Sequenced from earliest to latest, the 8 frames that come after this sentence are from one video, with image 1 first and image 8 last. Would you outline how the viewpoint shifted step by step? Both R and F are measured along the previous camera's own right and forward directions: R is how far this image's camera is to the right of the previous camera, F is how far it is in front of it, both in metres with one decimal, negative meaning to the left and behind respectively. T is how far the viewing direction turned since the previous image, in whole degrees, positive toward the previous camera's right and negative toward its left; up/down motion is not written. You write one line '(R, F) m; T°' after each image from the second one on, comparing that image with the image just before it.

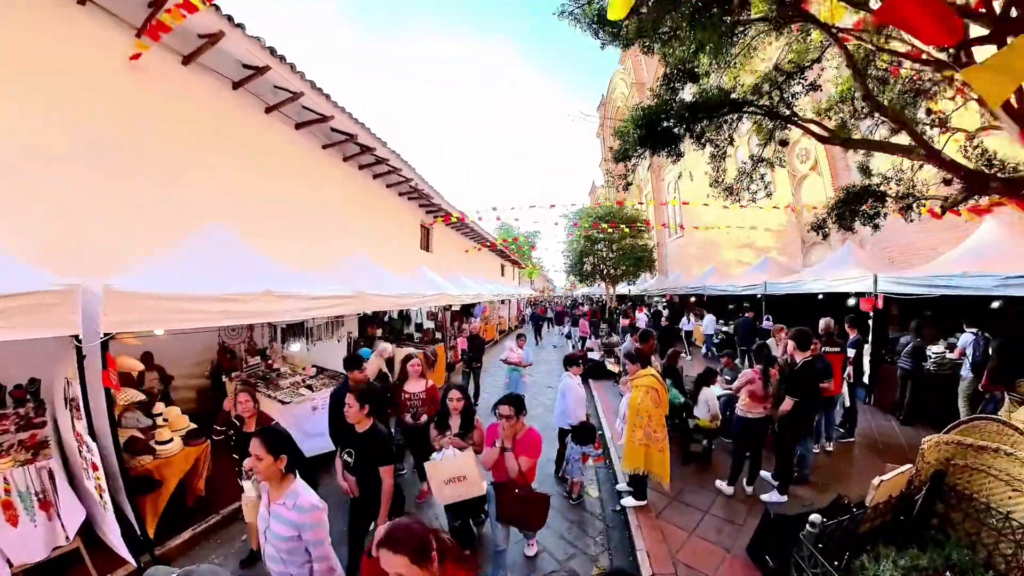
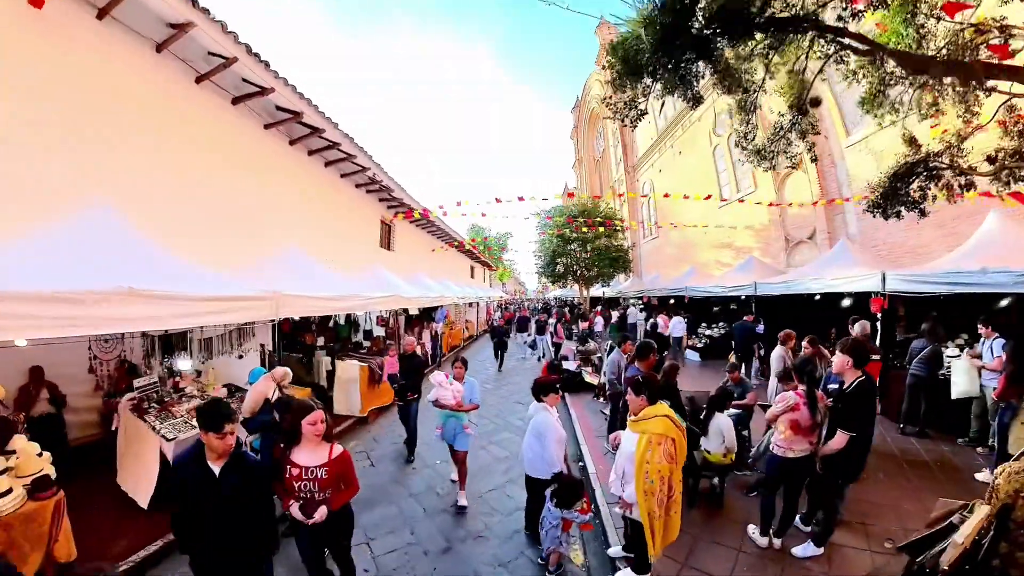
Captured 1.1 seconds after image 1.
(+0.1, +1.1) m; +3°
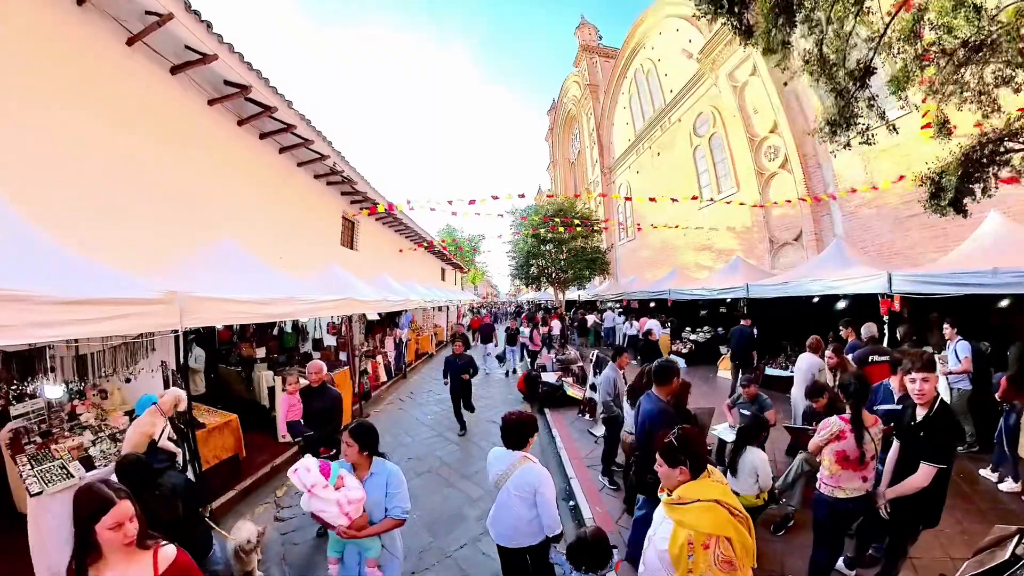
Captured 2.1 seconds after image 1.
(0.0, +0.8) m; +3°
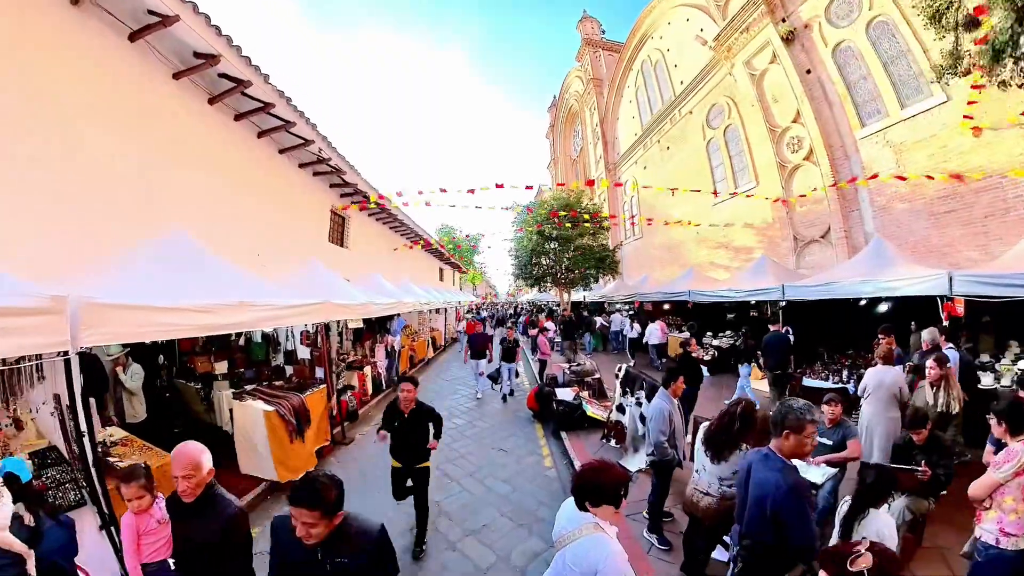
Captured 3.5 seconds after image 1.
(-0.1, +0.9) m; 0°
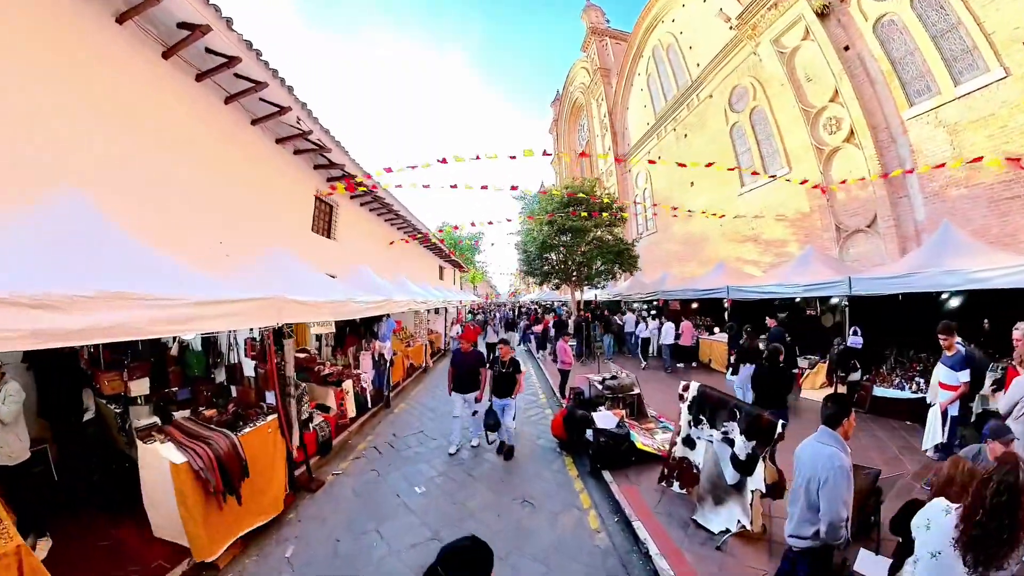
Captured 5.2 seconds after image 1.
(-0.2, +1.2) m; 0°
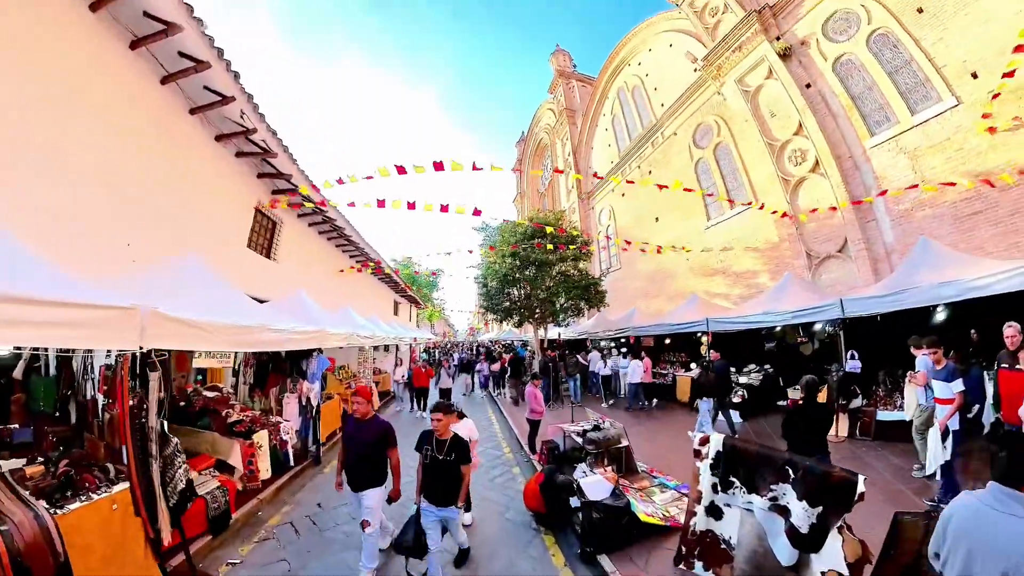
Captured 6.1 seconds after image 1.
(0.0, +0.8) m; +4°
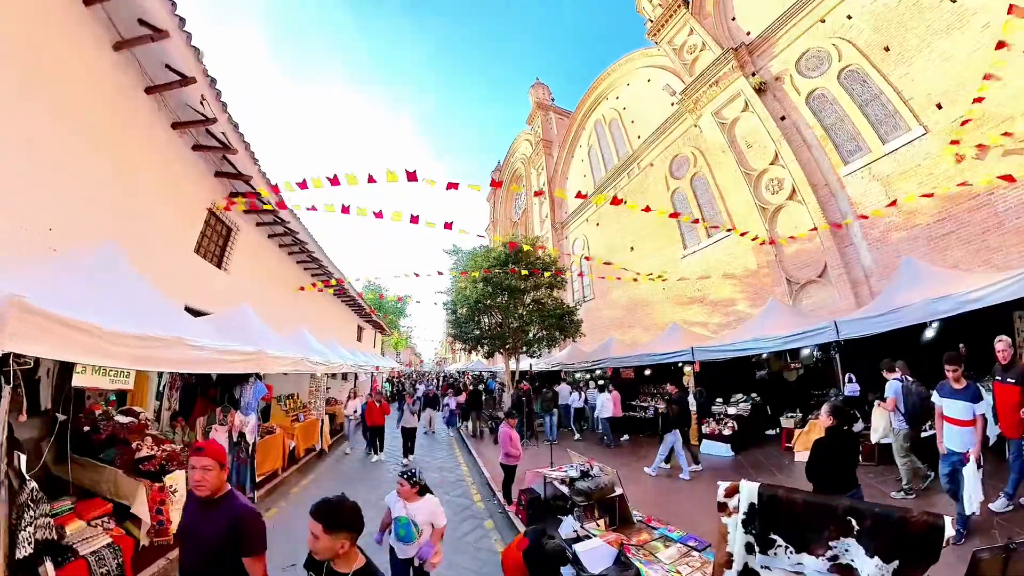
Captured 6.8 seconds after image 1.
(-0.1, +0.5) m; +3°
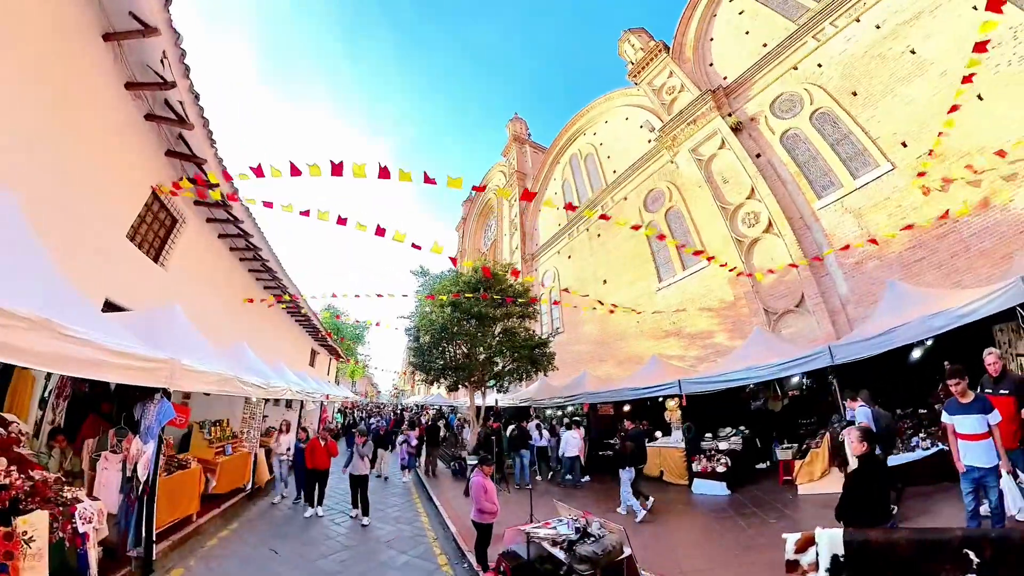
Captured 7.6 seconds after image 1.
(-0.1, +0.6) m; +4°
